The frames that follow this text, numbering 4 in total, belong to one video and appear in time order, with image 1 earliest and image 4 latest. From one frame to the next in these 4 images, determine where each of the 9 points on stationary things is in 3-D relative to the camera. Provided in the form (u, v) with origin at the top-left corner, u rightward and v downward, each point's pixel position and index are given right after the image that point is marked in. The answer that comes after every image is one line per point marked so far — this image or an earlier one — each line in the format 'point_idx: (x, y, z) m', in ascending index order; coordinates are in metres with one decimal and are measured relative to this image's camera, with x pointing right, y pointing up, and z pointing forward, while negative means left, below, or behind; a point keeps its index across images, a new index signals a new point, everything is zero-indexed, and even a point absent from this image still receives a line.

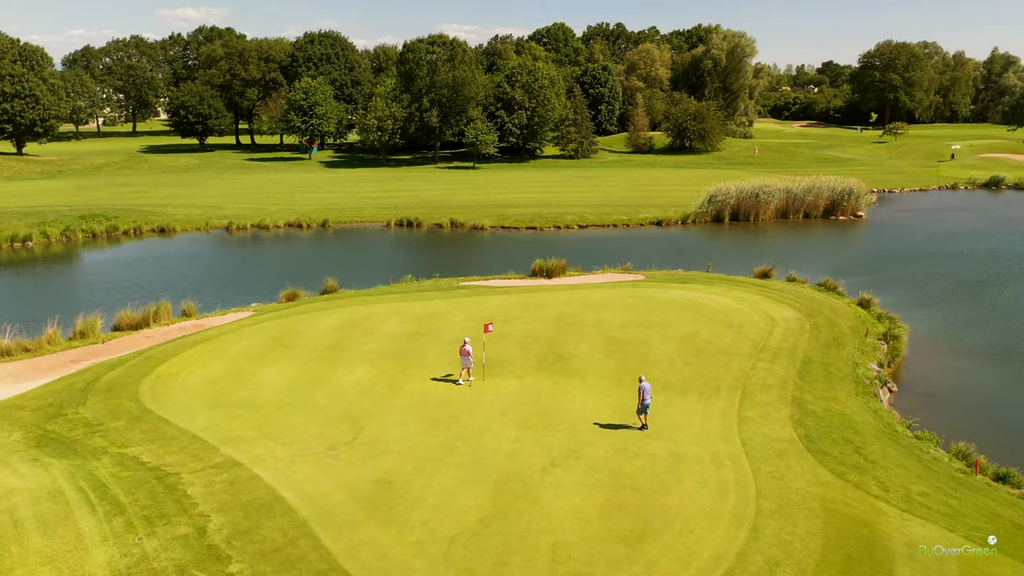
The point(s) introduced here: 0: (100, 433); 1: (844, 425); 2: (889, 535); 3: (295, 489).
0: (-8.7, -3.1, +17.6) m
1: (+7.4, -3.1, +18.4) m
2: (+6.0, -4.0, +13.3) m
3: (-3.8, -3.5, +14.6) m
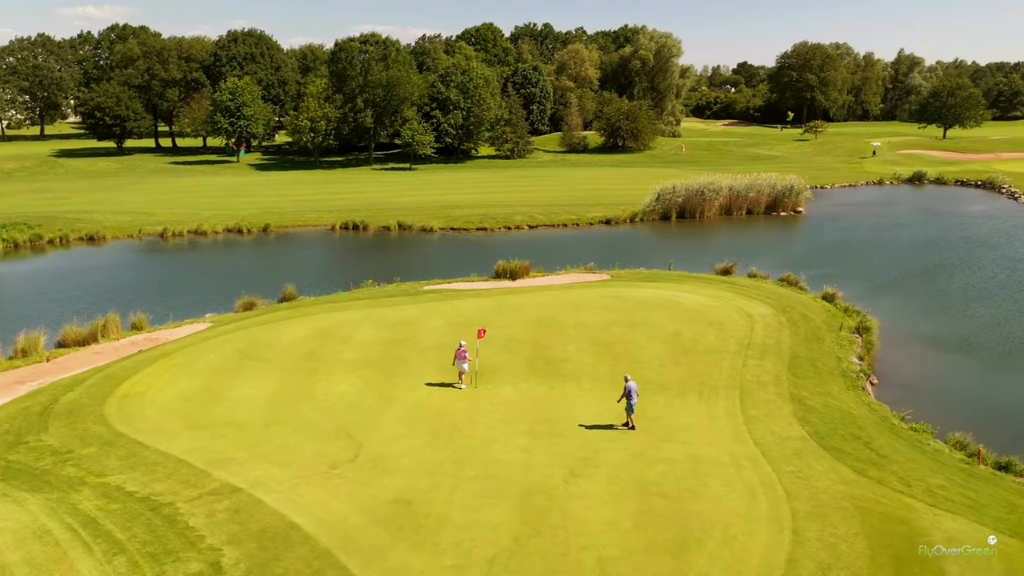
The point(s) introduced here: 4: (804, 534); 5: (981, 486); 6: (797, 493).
0: (-8.5, -3.4, +16.1) m
1: (+7.5, -3.0, +18.4) m
2: (+6.6, -3.9, +13.2) m
3: (-3.3, -3.7, +13.5) m
4: (+4.6, -3.9, +13.0) m
5: (+8.9, -3.8, +15.9) m
6: (+4.9, -3.6, +14.4) m
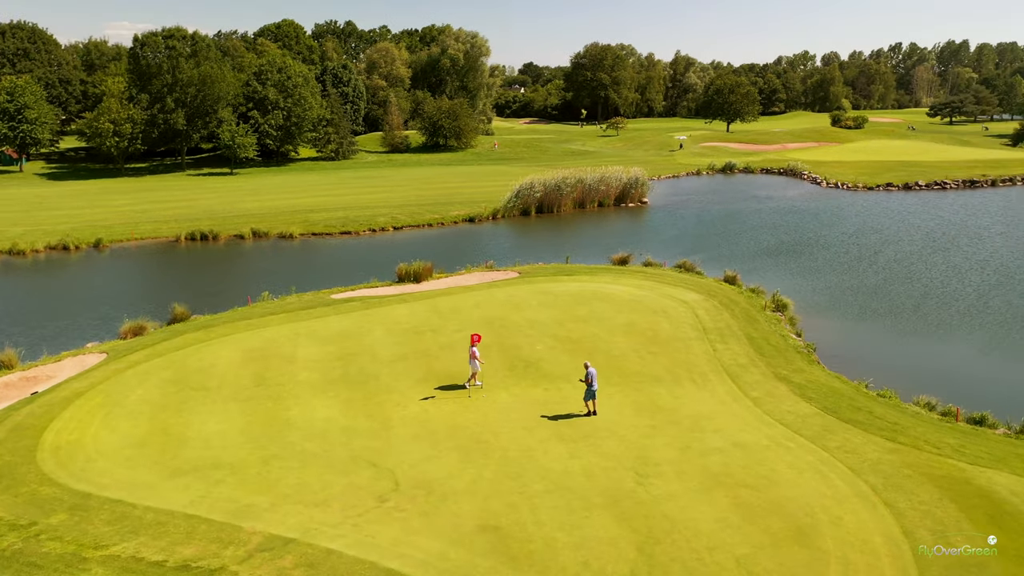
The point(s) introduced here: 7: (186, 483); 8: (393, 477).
0: (-7.3, -3.9, +13.0) m
1: (+7.6, -2.5, +19.2) m
2: (+8.0, -3.4, +13.9) m
3: (-1.6, -3.8, +11.8) m
4: (+6.2, -3.5, +13.3) m
5: (+9.7, -3.2, +17.1) m
6: (+6.2, -3.2, +14.7) m
7: (-5.9, -3.5, +14.7) m
8: (-2.1, -3.3, +14.6) m
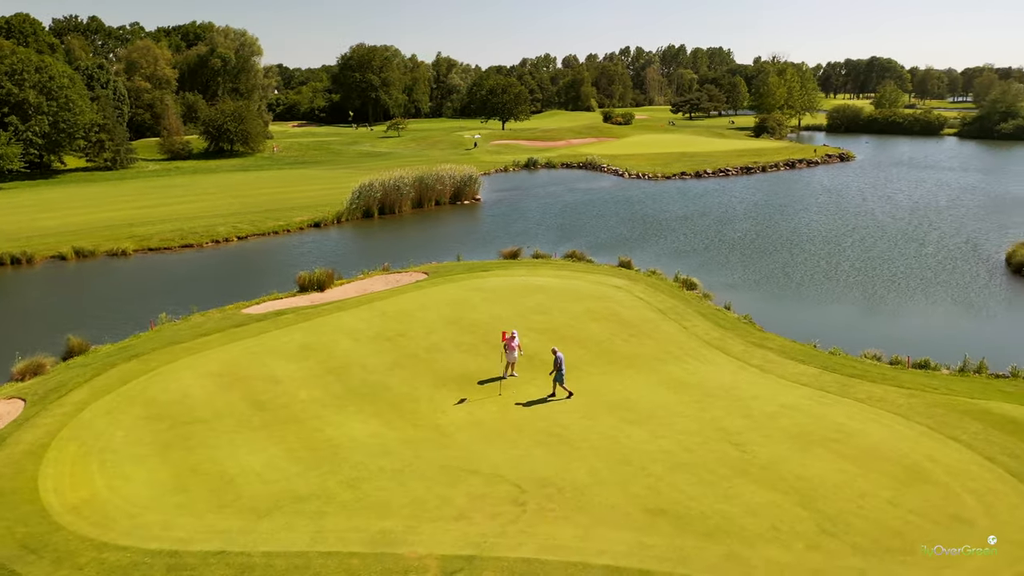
0: (-4.5, -4.2, +11.0) m
1: (+7.7, -1.7, +21.3) m
2: (+9.8, -2.5, +16.3) m
3: (+1.3, -3.7, +11.5) m
4: (+8.2, -2.8, +15.2) m
5: (+10.4, -2.2, +19.9) m
6: (+7.8, -2.5, +16.5) m
7: (-3.7, -3.7, +13.0) m
8: (-0.1, -3.3, +14.0) m
